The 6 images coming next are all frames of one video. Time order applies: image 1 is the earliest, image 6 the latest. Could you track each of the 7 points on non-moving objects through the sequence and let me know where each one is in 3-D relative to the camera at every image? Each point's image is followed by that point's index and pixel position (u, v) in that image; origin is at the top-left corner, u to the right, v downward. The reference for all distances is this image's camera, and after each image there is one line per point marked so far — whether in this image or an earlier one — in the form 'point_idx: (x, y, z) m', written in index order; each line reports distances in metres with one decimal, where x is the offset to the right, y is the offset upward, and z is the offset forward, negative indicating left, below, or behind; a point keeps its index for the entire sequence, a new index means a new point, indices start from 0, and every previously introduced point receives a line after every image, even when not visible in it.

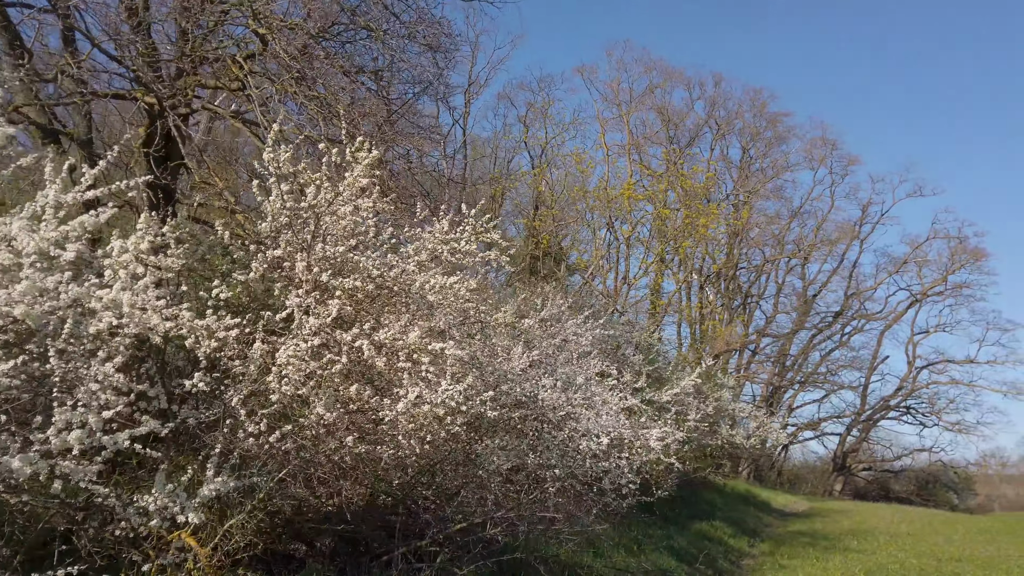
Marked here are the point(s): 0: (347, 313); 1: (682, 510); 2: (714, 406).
0: (-1.1, -0.2, +4.9) m
1: (+3.3, -4.3, +14.7) m
2: (+5.3, -3.1, +19.9) m
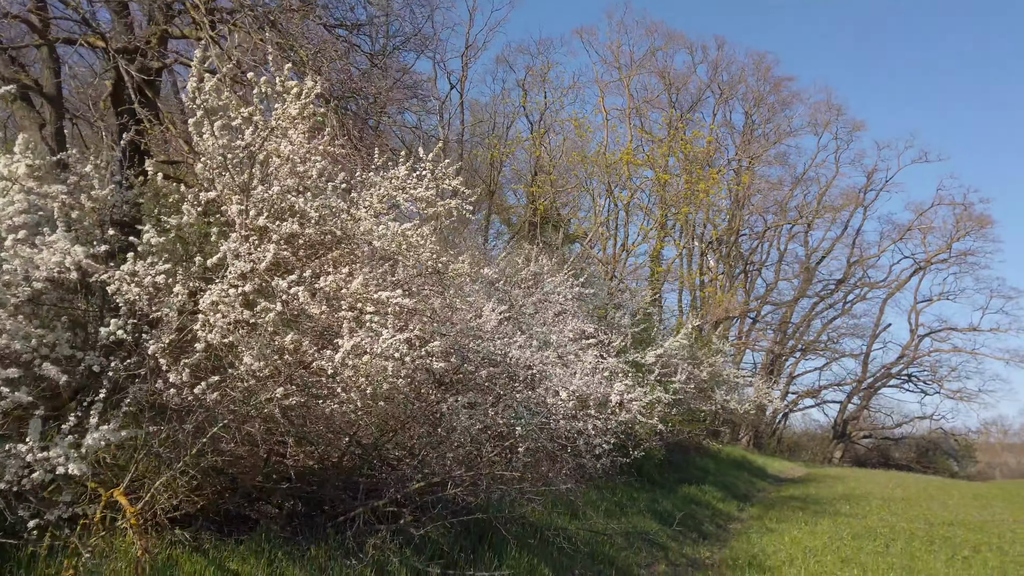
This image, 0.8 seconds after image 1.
0: (-1.4, +0.2, +4.6) m
1: (+3.0, -3.6, +14.5) m
2: (+5.1, -2.2, +19.7) m
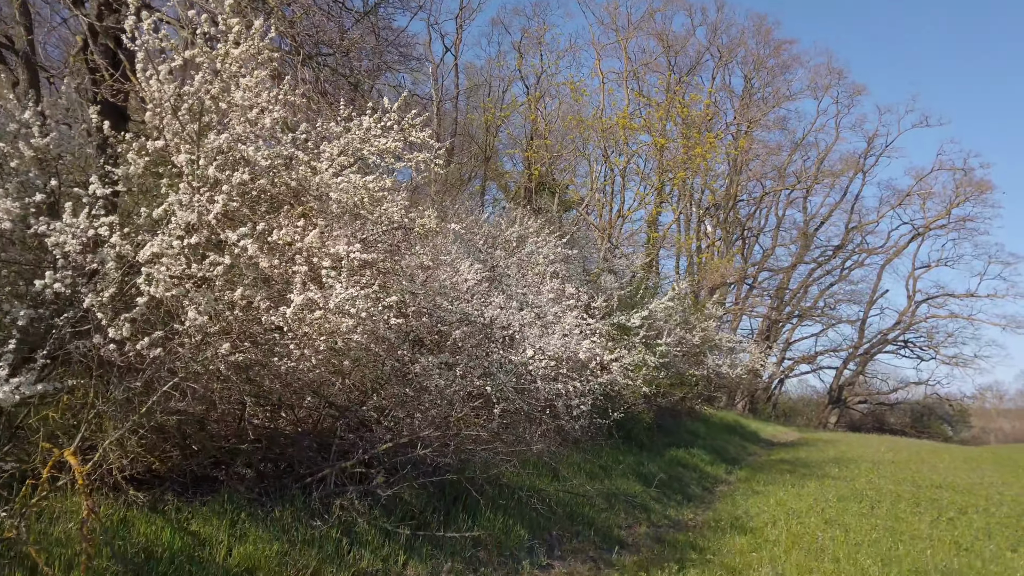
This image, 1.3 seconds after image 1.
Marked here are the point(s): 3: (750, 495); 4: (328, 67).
0: (-1.6, +0.5, +4.4) m
1: (+2.8, -2.9, +14.5) m
2: (+4.9, -1.3, +19.6) m
3: (+3.5, -3.0, +11.1) m
4: (-1.9, +2.2, +7.7) m
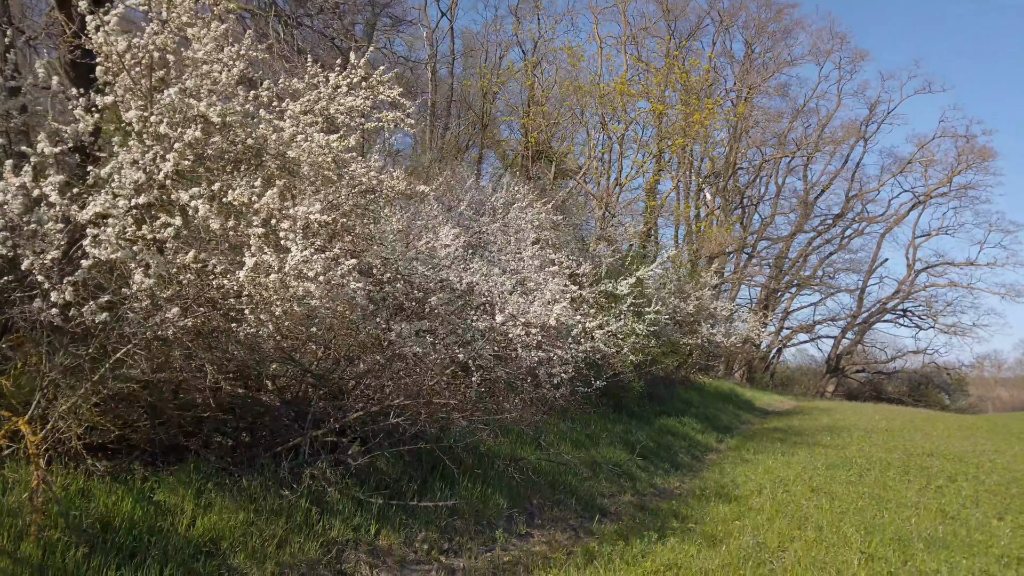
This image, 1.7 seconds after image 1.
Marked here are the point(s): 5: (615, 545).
0: (-1.8, +0.7, +4.3) m
1: (+2.6, -2.3, +14.4) m
2: (+4.7, -0.4, +19.5) m
3: (+3.3, -2.5, +11.0) m
4: (-2.0, +2.6, +7.4) m
5: (+0.8, -2.1, +6.2) m
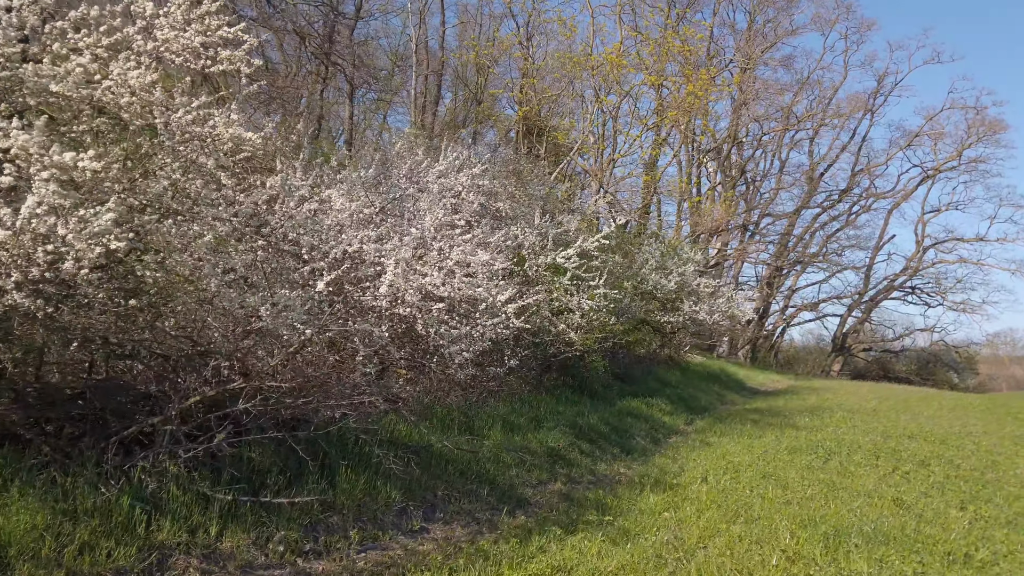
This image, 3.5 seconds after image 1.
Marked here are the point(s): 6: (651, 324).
0: (-2.7, +0.8, +3.6) m
1: (+1.9, -1.8, +13.7) m
2: (+4.0, +0.2, +18.7) m
3: (+2.5, -2.2, +10.3) m
4: (-2.9, +2.8, +6.7) m
5: (0.0, -1.9, +5.5) m
6: (+3.4, -0.9, +18.6) m
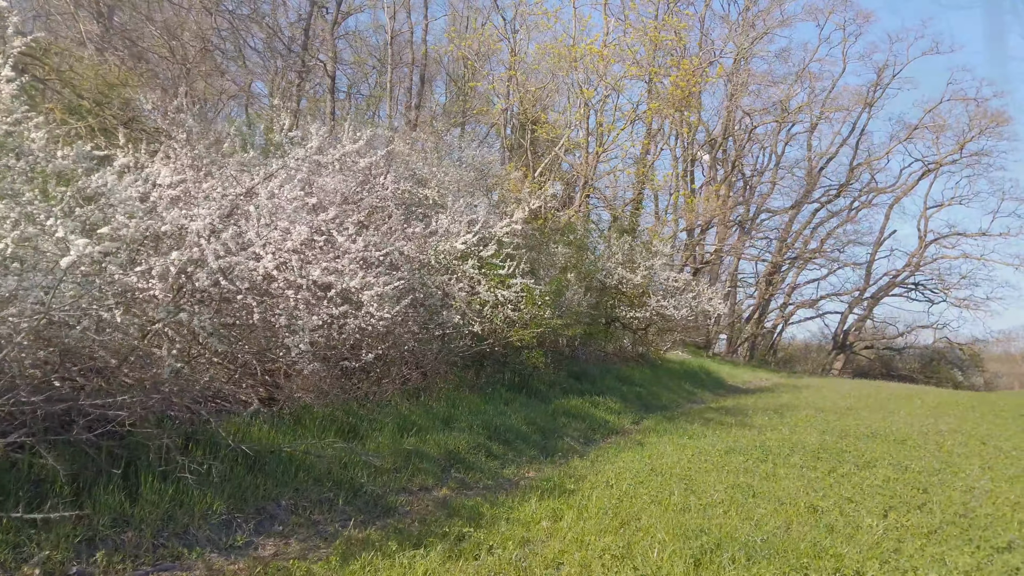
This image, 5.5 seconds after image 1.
0: (-3.8, +0.9, +2.9) m
1: (+0.9, -1.7, +13.0) m
2: (+3.1, +0.3, +17.9) m
3: (+1.5, -2.0, +9.6) m
4: (-4.0, +2.9, +6.0) m
5: (-1.1, -1.7, +4.8) m
6: (+2.4, -0.8, +17.8) m
